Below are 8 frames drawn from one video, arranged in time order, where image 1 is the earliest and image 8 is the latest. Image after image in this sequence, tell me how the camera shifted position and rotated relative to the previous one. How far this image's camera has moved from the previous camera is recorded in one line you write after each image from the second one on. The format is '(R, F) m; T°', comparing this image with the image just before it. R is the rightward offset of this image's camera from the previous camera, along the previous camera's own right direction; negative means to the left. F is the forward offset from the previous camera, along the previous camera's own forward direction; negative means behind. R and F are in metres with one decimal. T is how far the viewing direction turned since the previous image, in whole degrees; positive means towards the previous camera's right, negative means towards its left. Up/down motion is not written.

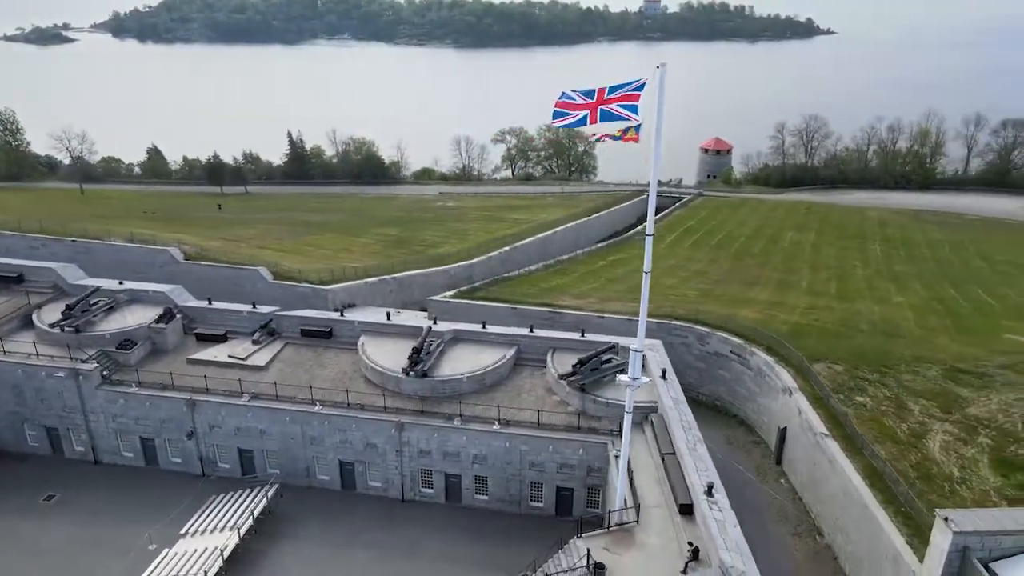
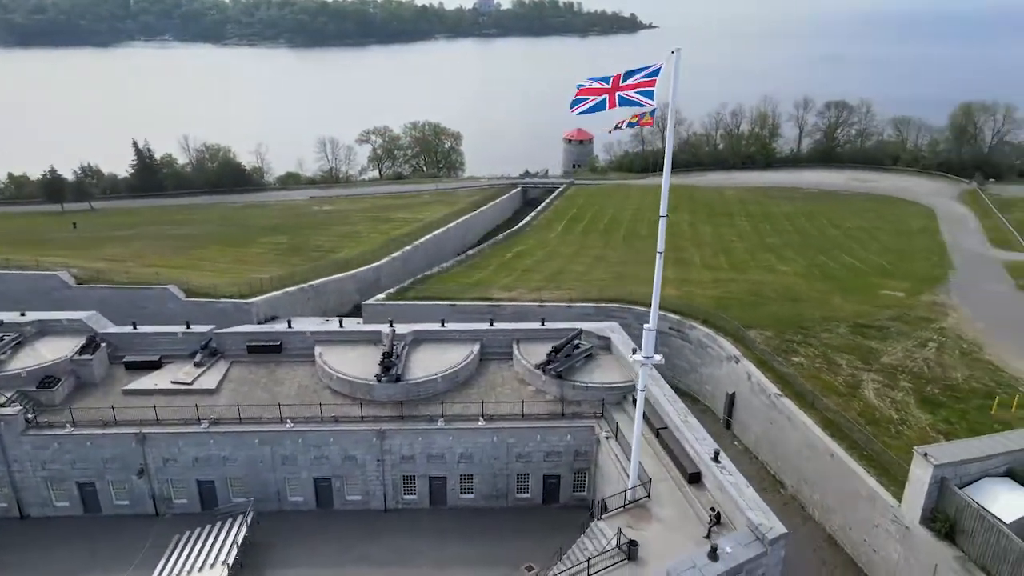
(-3.5, +0.4) m; +11°
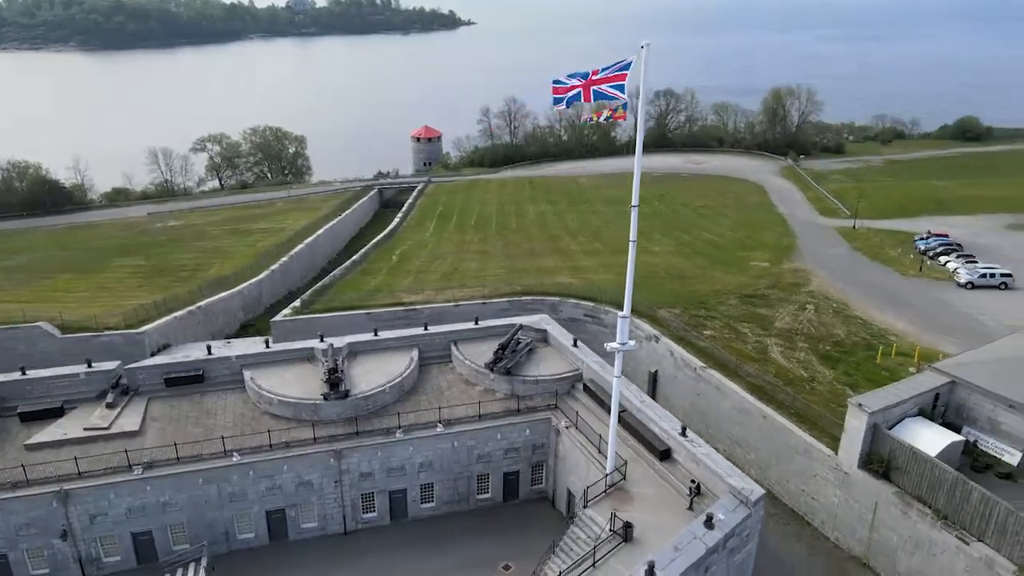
(-3.0, +0.4) m; +12°
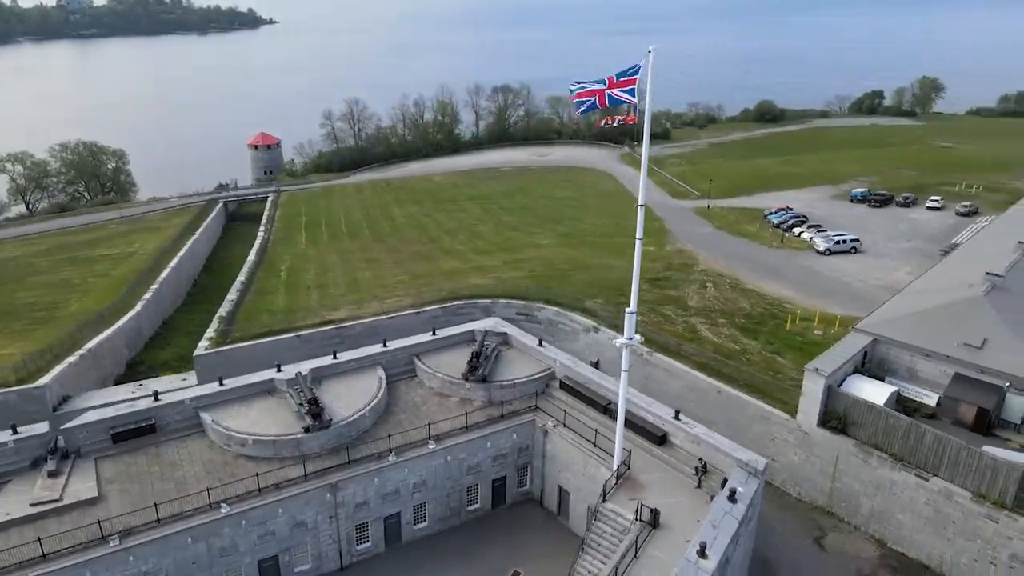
(-4.2, +0.6) m; +13°
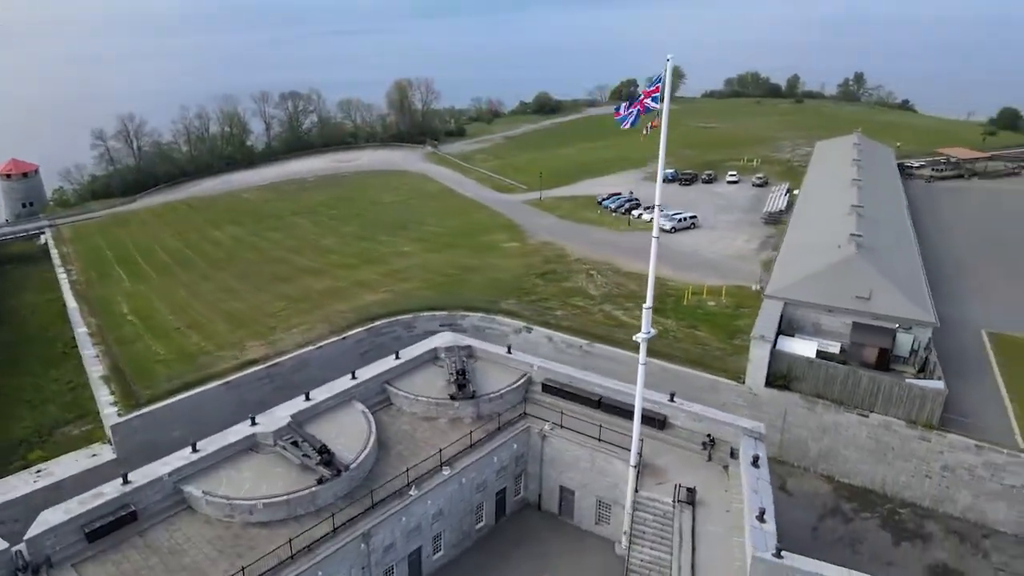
(-5.8, +0.9) m; +17°
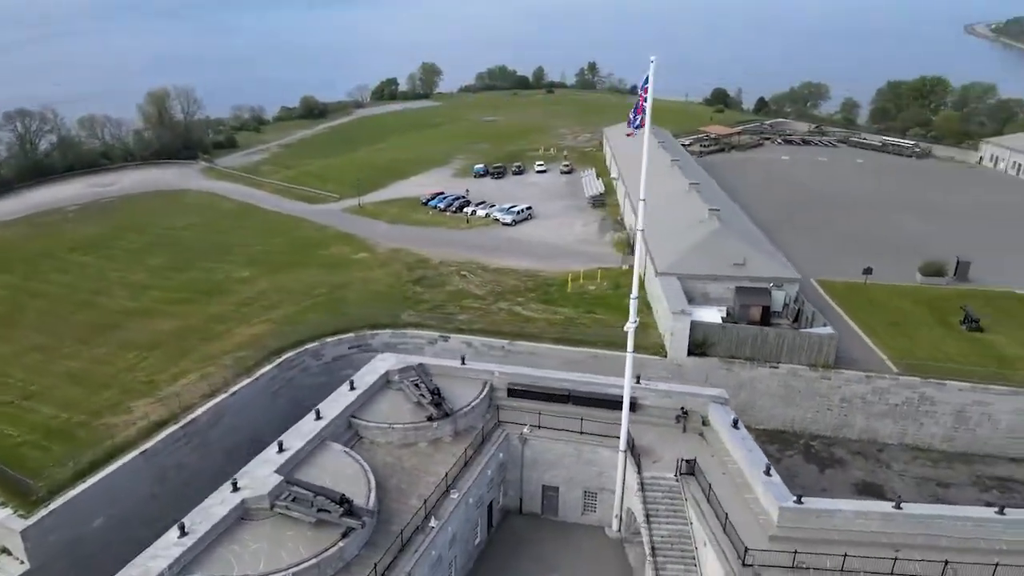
(-5.7, +1.1) m; +18°
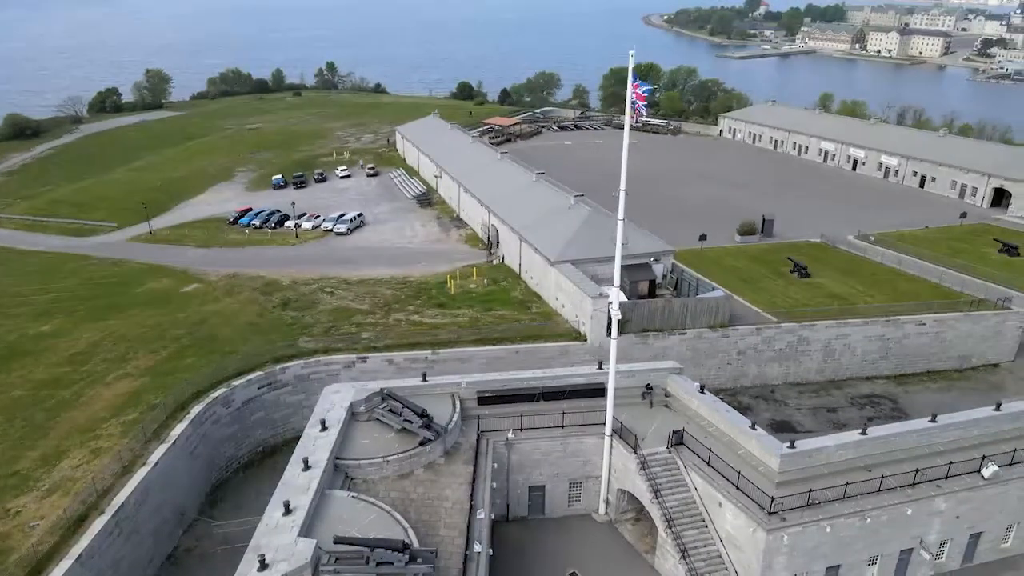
(-6.0, +1.5) m; +19°
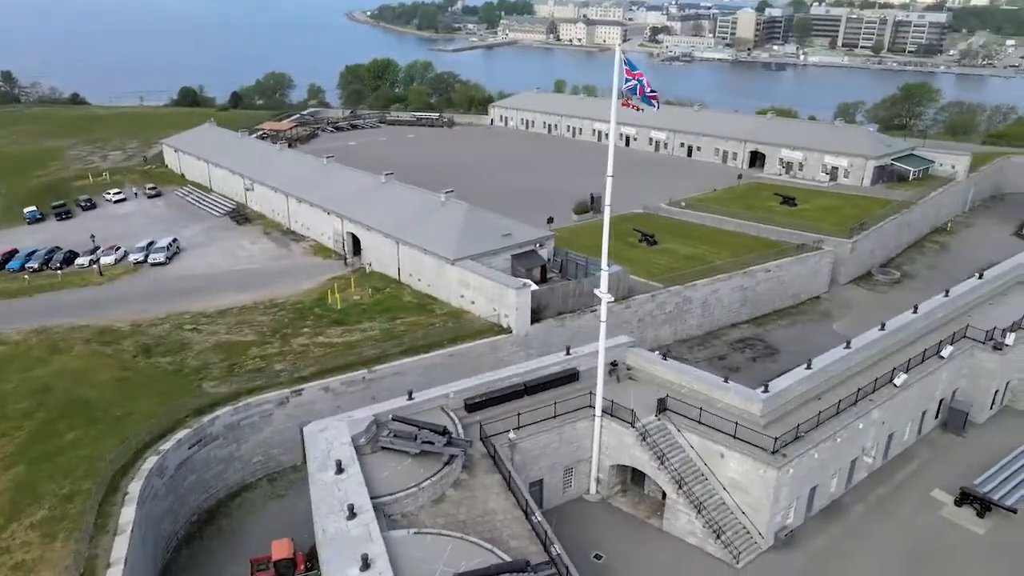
(-6.7, +1.5) m; +20°
